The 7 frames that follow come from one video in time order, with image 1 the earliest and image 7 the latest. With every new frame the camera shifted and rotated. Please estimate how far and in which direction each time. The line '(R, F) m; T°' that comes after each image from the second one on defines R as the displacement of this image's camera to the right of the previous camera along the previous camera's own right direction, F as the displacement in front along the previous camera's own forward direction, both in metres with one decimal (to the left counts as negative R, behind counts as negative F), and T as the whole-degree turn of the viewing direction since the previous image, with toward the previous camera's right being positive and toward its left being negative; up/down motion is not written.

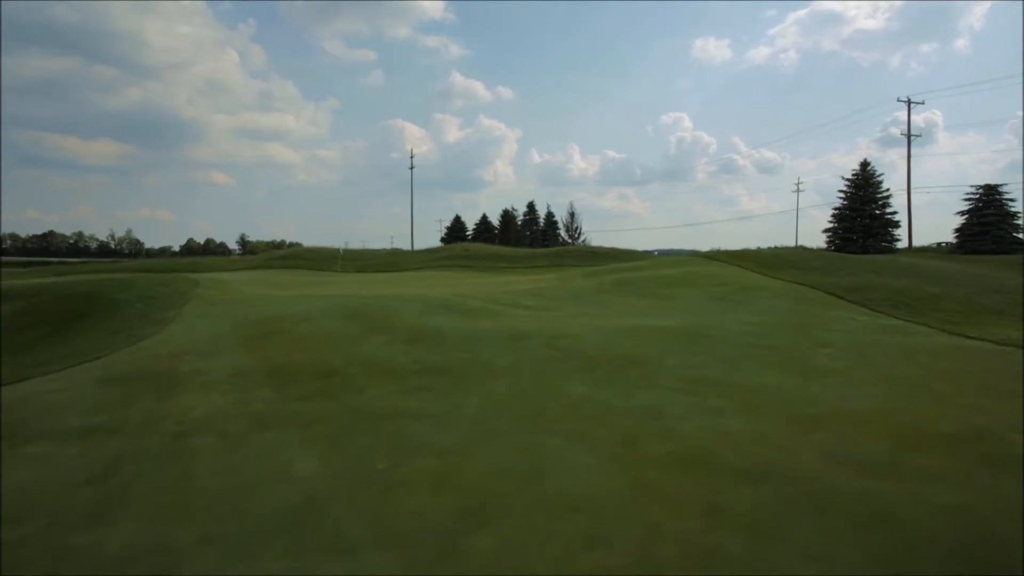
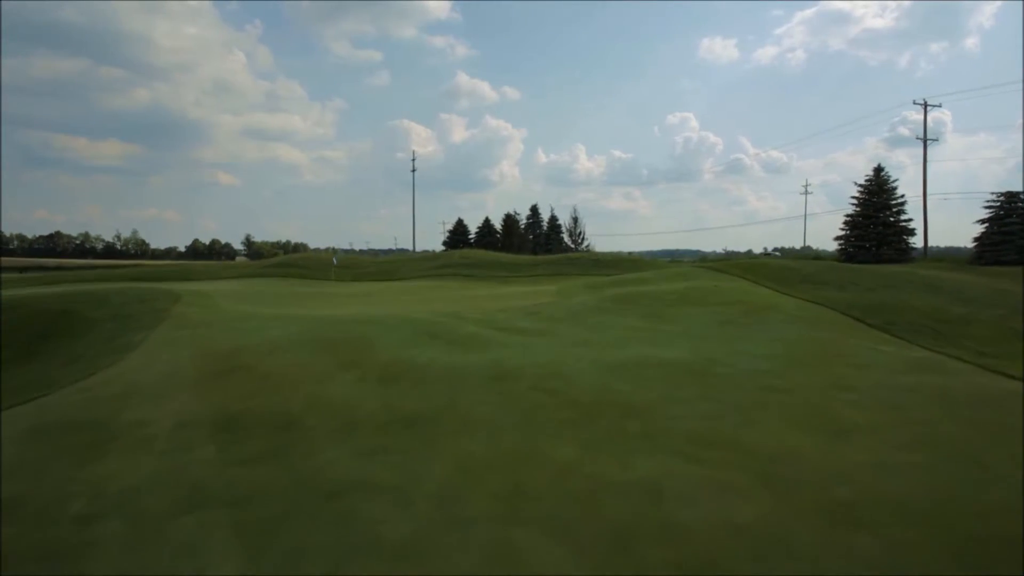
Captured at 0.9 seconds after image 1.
(+0.2, +0.6) m; -1°
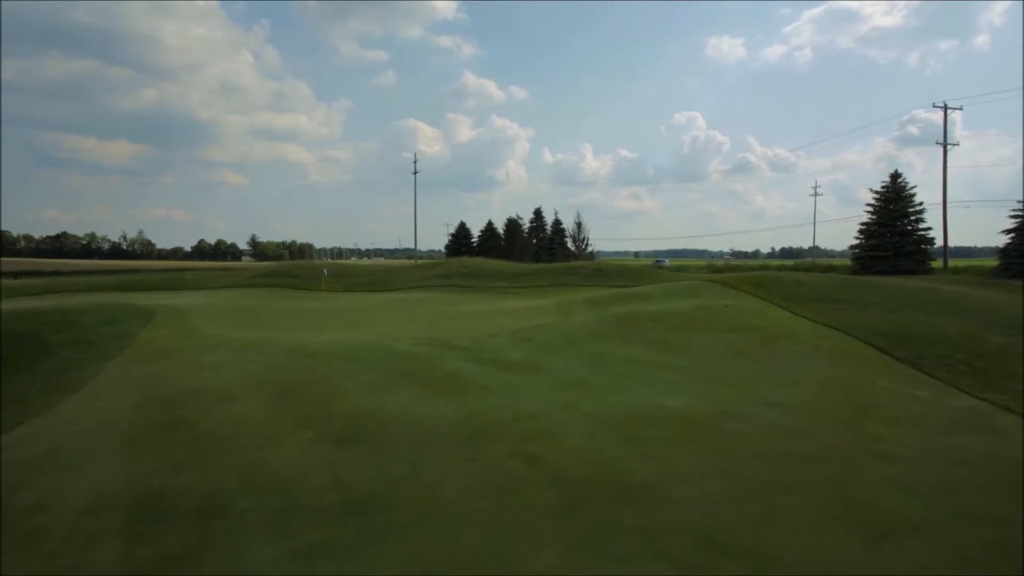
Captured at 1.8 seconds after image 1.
(+0.2, +0.8) m; -1°
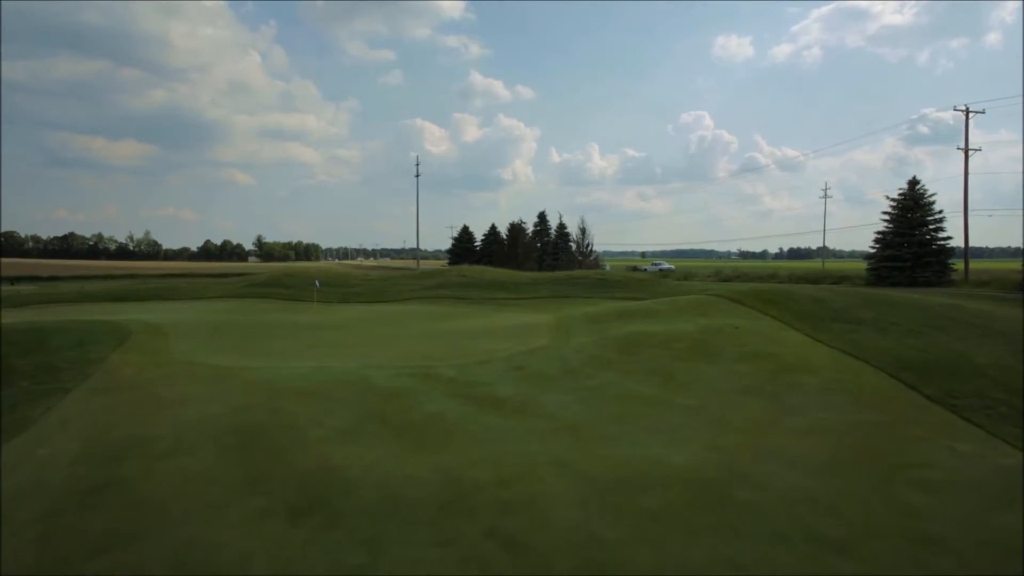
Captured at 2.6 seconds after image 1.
(+0.2, +0.7) m; -1°
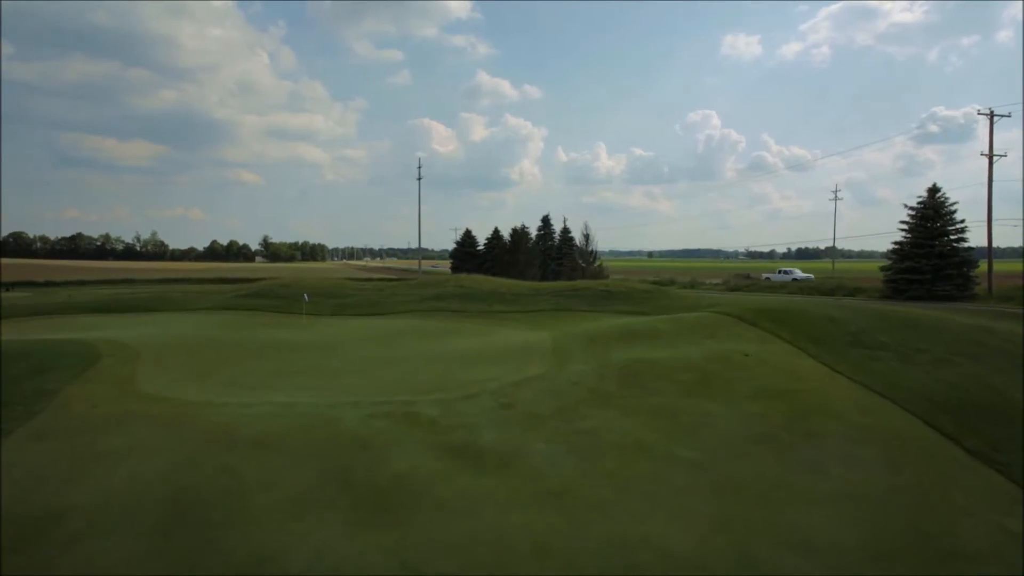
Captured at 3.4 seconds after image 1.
(+0.2, +0.8) m; -1°
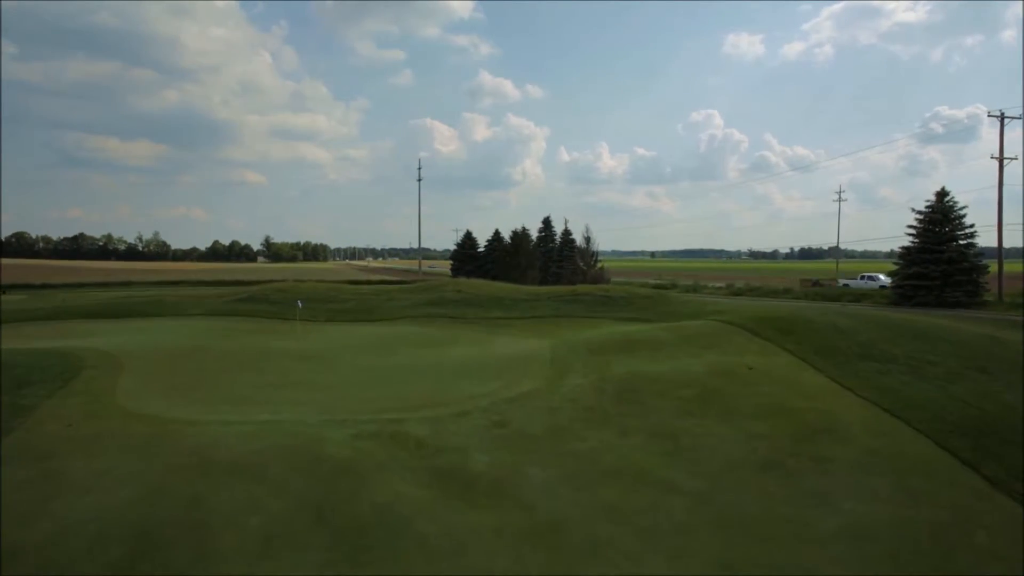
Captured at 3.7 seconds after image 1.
(+0.1, +0.3) m; 0°
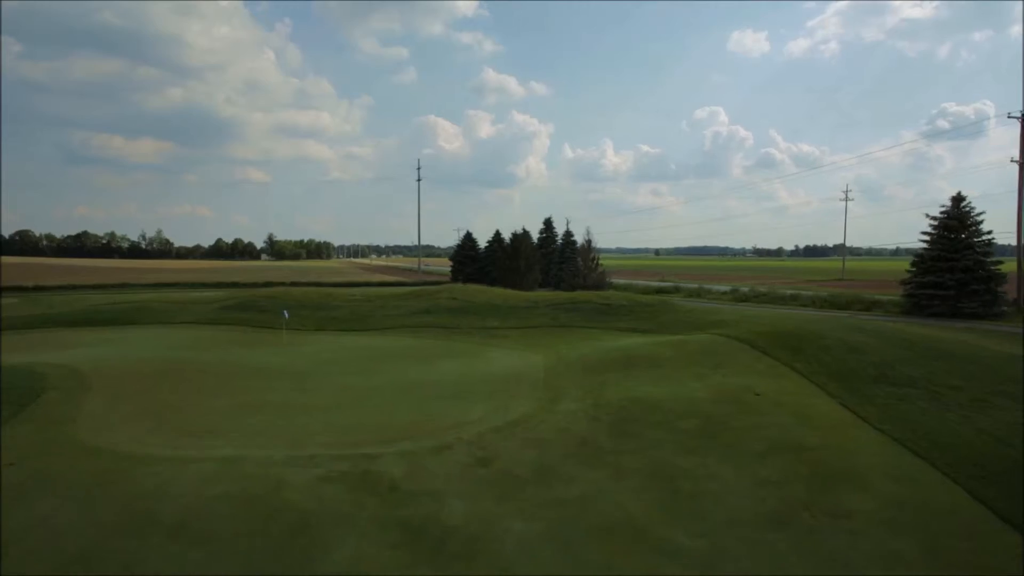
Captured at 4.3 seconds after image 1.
(+0.2, +0.6) m; 0°
